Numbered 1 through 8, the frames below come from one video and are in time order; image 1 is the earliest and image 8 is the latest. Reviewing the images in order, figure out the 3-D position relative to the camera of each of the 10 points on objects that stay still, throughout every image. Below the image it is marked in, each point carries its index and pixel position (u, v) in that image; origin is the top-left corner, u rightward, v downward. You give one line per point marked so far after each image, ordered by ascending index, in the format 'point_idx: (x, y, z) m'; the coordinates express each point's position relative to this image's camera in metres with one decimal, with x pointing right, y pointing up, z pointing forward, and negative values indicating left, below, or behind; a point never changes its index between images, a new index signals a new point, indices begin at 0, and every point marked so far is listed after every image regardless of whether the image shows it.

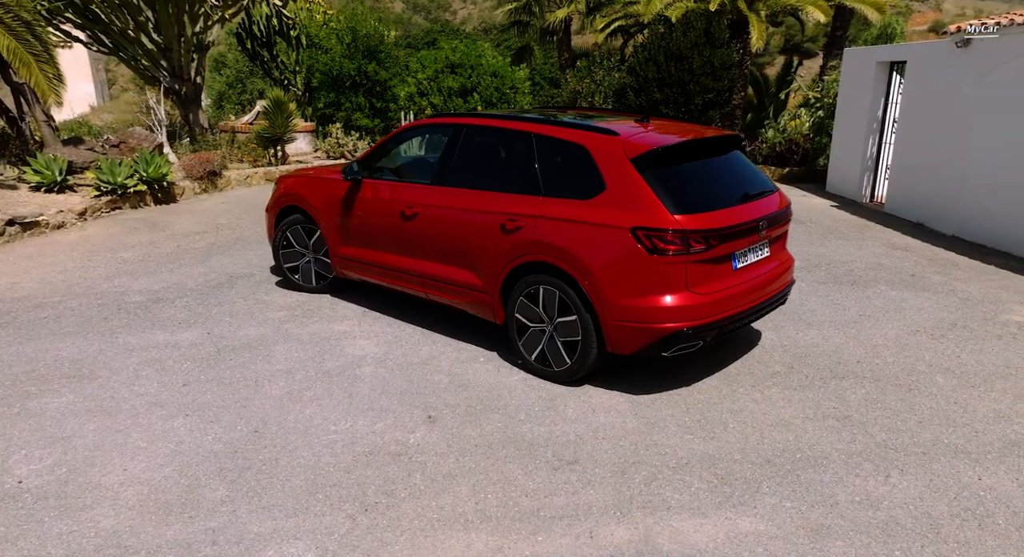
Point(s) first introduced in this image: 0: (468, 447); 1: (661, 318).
0: (-0.2, -0.8, +3.4) m
1: (+0.9, -0.2, +3.7) m
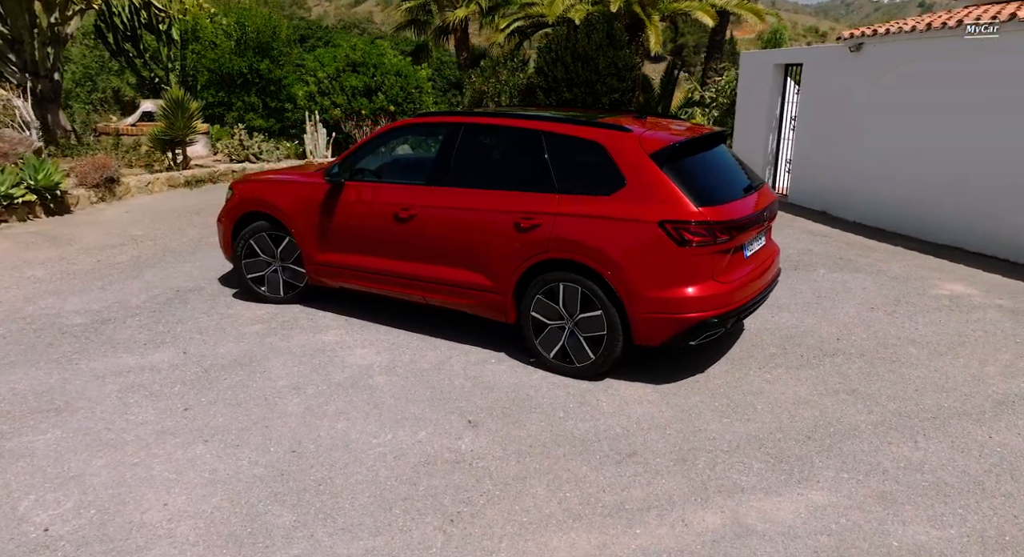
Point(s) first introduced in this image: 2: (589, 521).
0: (+0.1, -0.8, +3.3) m
1: (+1.1, -0.2, +3.8) m
2: (+0.3, -1.0, +2.7) m
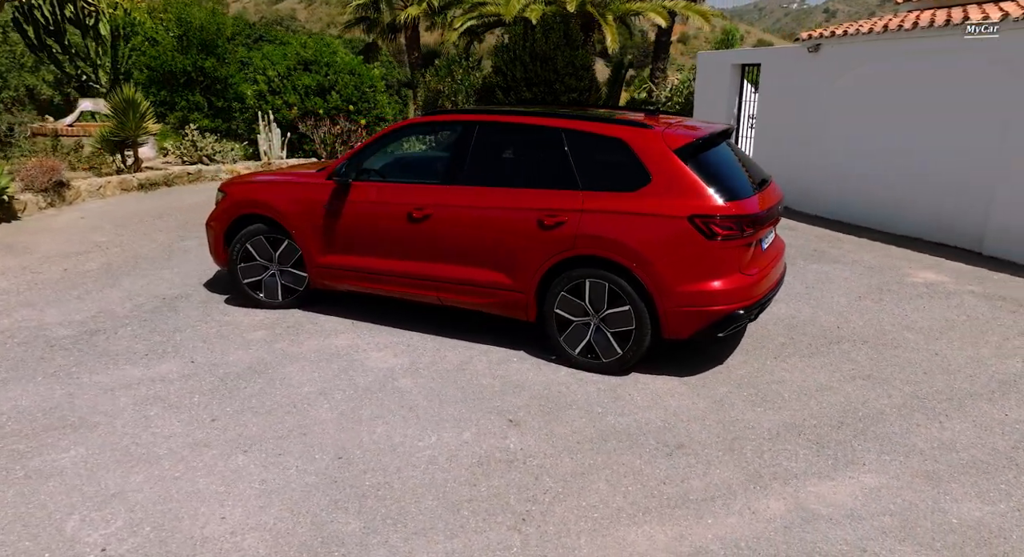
0: (+0.3, -0.8, +3.3) m
1: (+1.2, -0.1, +3.9) m
2: (+0.6, -1.0, +2.8) m
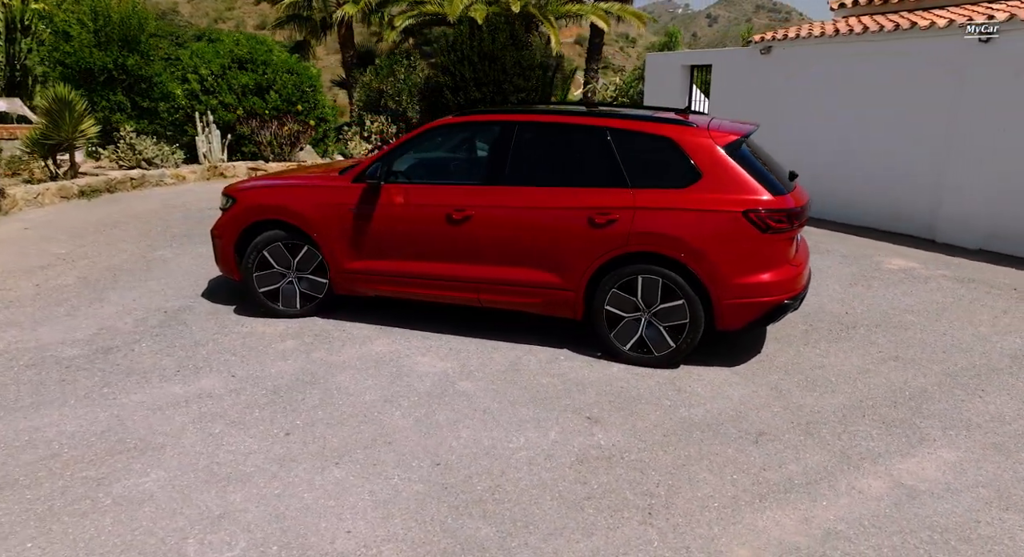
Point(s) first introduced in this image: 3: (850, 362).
0: (+0.8, -0.8, +3.4) m
1: (+1.6, -0.1, +4.1) m
2: (+1.1, -0.9, +2.9) m
3: (+2.3, -0.6, +4.5) m
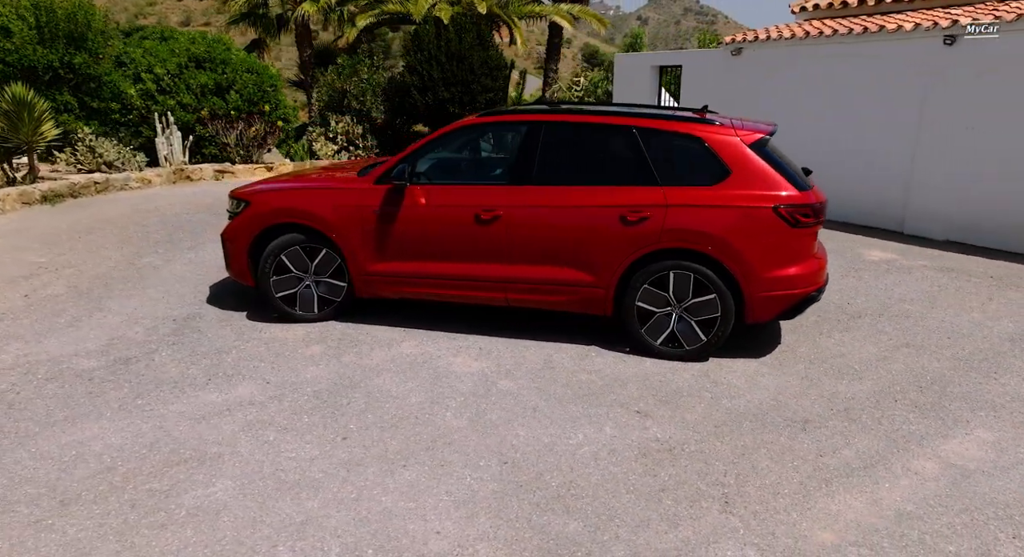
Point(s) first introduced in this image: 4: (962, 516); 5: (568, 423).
0: (+1.0, -0.8, +3.5) m
1: (+1.8, 0.0, +4.2) m
2: (+1.4, -0.9, +3.0) m
3: (+2.5, -0.5, +4.7) m
4: (+1.8, -0.9, +2.7) m
5: (+0.3, -0.8, +3.6) m
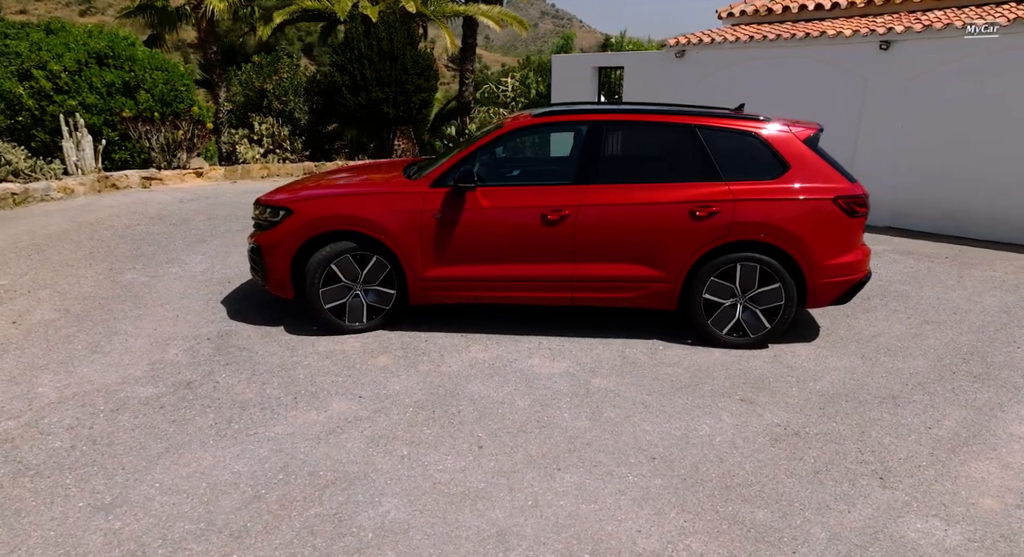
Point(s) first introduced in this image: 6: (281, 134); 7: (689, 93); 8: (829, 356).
0: (+1.7, -0.7, +3.7) m
1: (+2.3, +0.1, +4.6) m
2: (+2.2, -0.8, +3.3) m
3: (+2.9, -0.4, +5.1) m
4: (+2.6, -0.9, +3.0) m
5: (+0.9, -0.7, +3.7) m
6: (-5.7, +3.5, +16.6) m
7: (+3.4, +3.6, +12.8) m
8: (+2.1, -0.5, +4.5) m
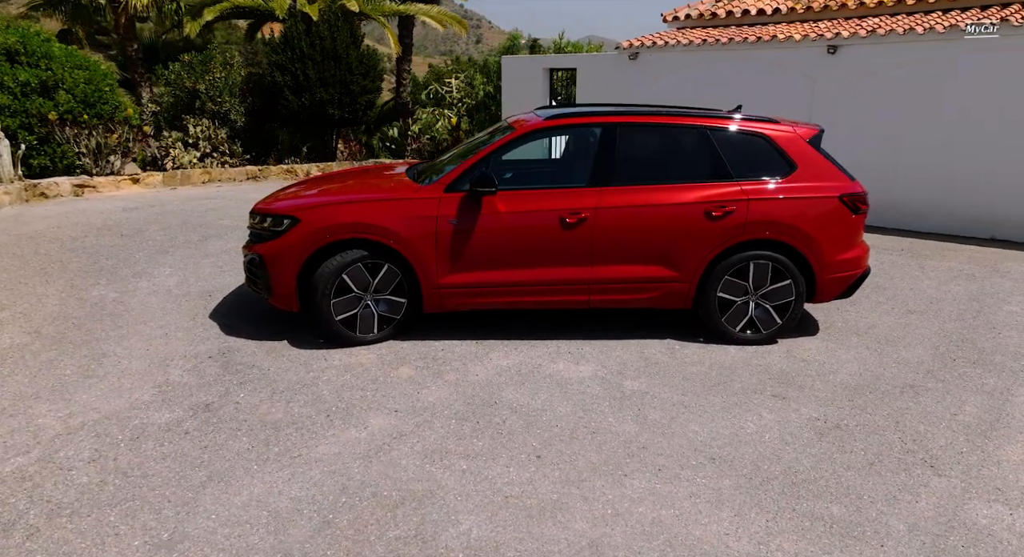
0: (+1.9, -0.7, +3.9) m
1: (+2.5, +0.1, +4.8) m
2: (+2.5, -0.8, +3.5) m
3: (+3.0, -0.3, +5.4) m
4: (+2.9, -0.8, +3.3) m
5: (+1.2, -0.8, +3.8) m
6: (-6.8, +3.3, +15.9) m
7: (+2.6, +3.6, +13.0) m
8: (+2.3, -0.5, +4.7) m
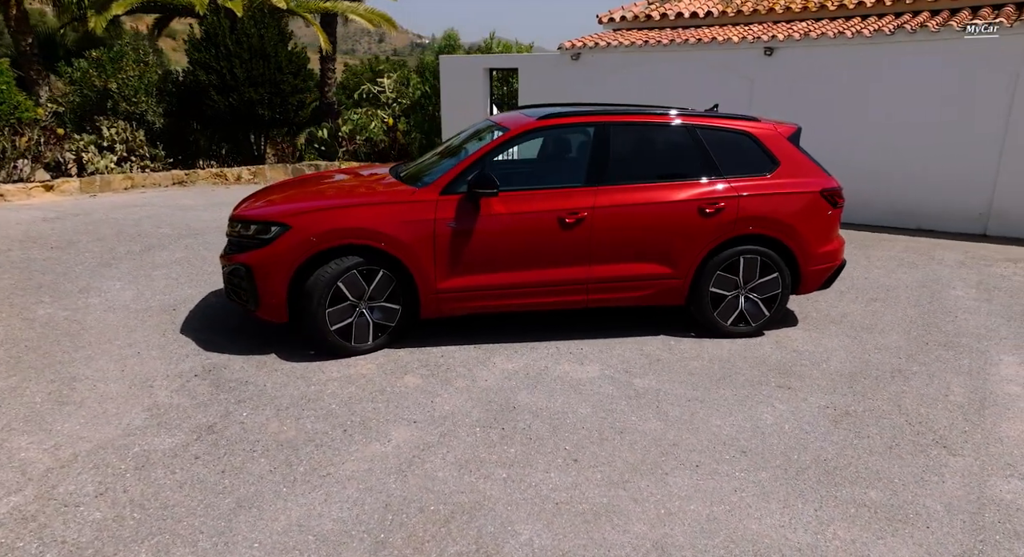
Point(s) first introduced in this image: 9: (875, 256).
0: (+2.0, -0.7, +4.1) m
1: (+2.4, +0.1, +5.0) m
2: (+2.6, -0.7, +3.7) m
3: (+2.9, -0.3, +5.7) m
4: (+3.0, -0.7, +3.6) m
5: (+1.3, -0.7, +3.9) m
6: (-8.2, +3.1, +15.0) m
7: (+1.5, +3.7, +13.2) m
8: (+2.3, -0.4, +4.9) m
9: (+4.4, +0.3, +8.1) m
